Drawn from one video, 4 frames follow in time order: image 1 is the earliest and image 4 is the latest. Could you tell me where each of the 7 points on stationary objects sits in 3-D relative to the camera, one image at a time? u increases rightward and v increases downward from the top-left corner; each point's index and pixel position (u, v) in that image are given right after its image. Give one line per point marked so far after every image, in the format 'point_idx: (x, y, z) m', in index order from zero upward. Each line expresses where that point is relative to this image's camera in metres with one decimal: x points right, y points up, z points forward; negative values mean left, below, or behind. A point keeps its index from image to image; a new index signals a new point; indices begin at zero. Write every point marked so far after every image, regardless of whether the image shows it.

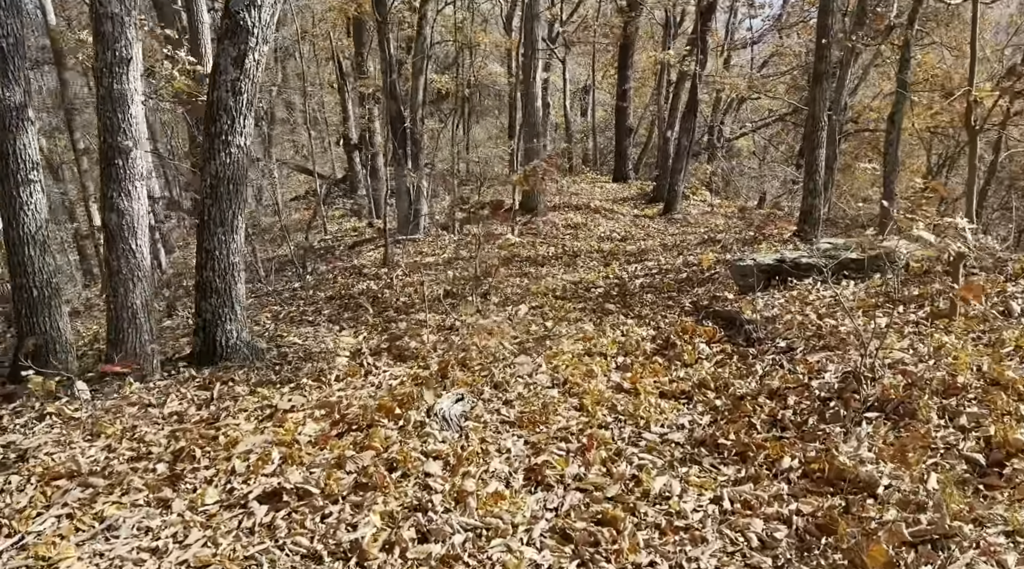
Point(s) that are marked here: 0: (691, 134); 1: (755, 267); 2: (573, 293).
0: (+4.0, +3.4, +16.5) m
1: (+2.7, +0.2, +8.2) m
2: (+0.8, -0.1, +9.5) m
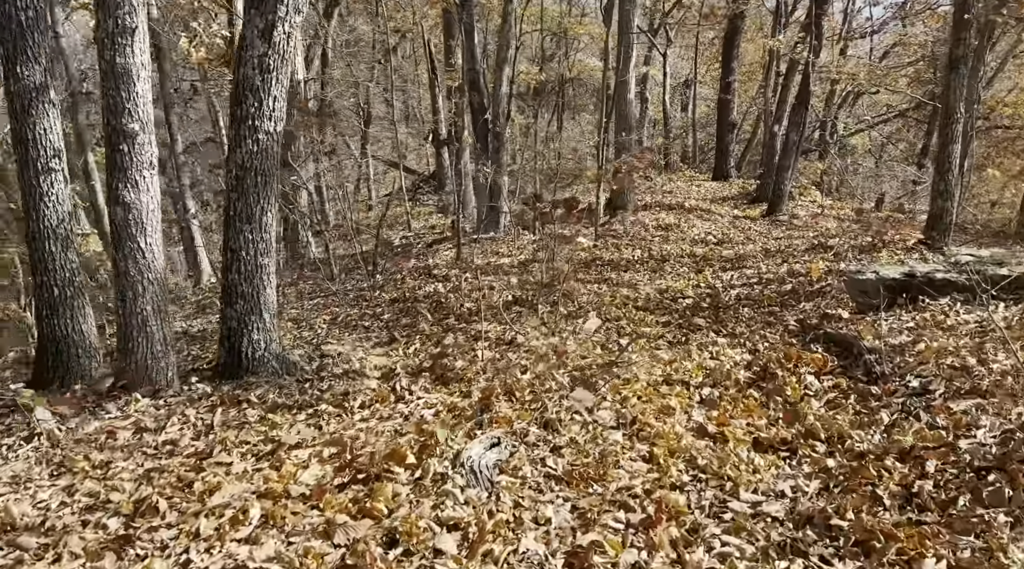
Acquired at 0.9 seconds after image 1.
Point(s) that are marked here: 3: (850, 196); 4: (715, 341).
0: (+5.9, +3.2, +14.9) m
1: (+3.4, 0.0, +6.8) m
2: (+1.7, -0.2, +8.4) m
3: (+8.4, +2.2, +18.1) m
4: (+1.9, -0.5, +6.8) m
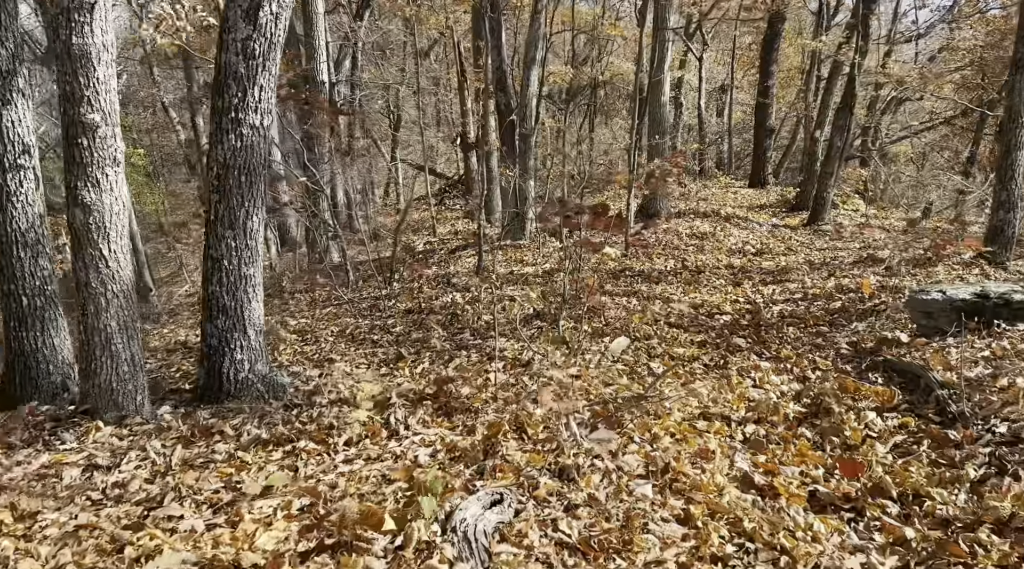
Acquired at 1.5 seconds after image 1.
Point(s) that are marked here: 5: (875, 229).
0: (+6.4, +2.9, +14.0) m
1: (+3.6, -0.2, +6.0) m
2: (+1.9, -0.4, +7.7) m
3: (+9.0, +1.9, +17.1) m
4: (+2.0, -0.7, +6.1) m
5: (+6.8, +1.0, +13.7) m
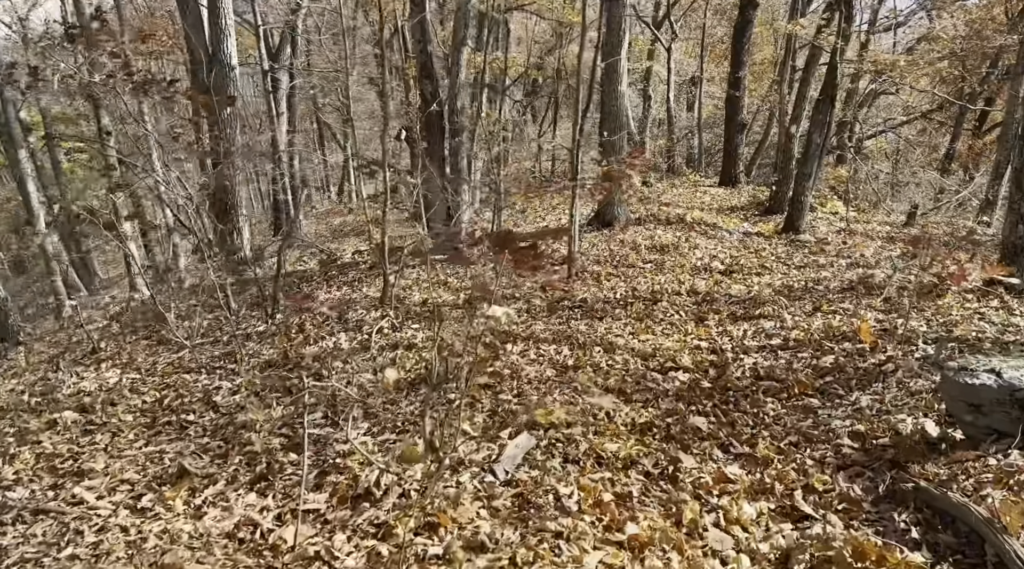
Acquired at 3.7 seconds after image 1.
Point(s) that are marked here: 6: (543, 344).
0: (+5.2, +2.6, +12.1) m
1: (+2.7, -0.6, +4.0) m
2: (+0.9, -0.8, +5.6) m
3: (+7.7, +1.5, +15.3) m
4: (+1.2, -1.1, +4.0) m
5: (+5.6, +0.7, +11.8) m
6: (+0.3, -0.5, +6.9) m
